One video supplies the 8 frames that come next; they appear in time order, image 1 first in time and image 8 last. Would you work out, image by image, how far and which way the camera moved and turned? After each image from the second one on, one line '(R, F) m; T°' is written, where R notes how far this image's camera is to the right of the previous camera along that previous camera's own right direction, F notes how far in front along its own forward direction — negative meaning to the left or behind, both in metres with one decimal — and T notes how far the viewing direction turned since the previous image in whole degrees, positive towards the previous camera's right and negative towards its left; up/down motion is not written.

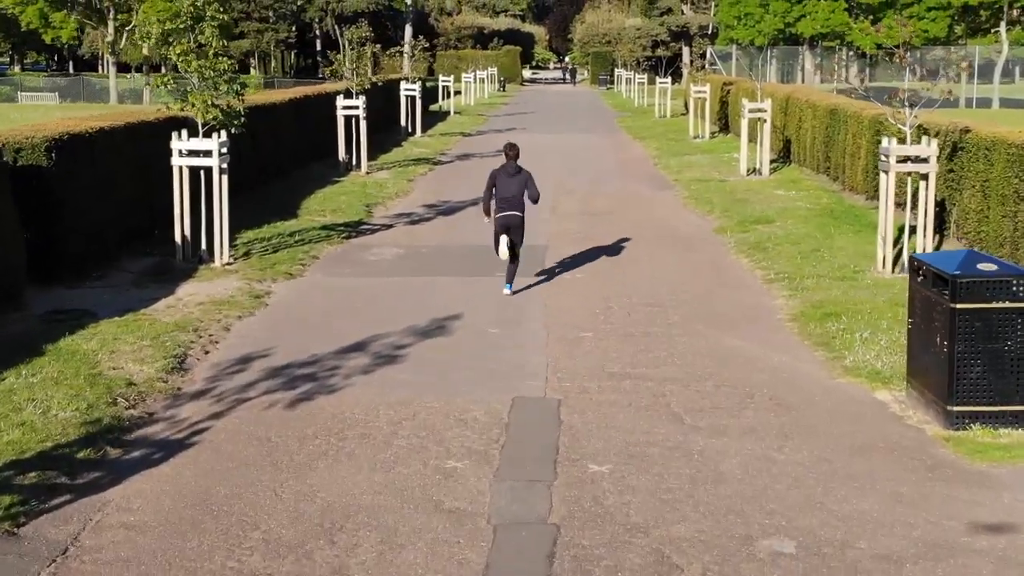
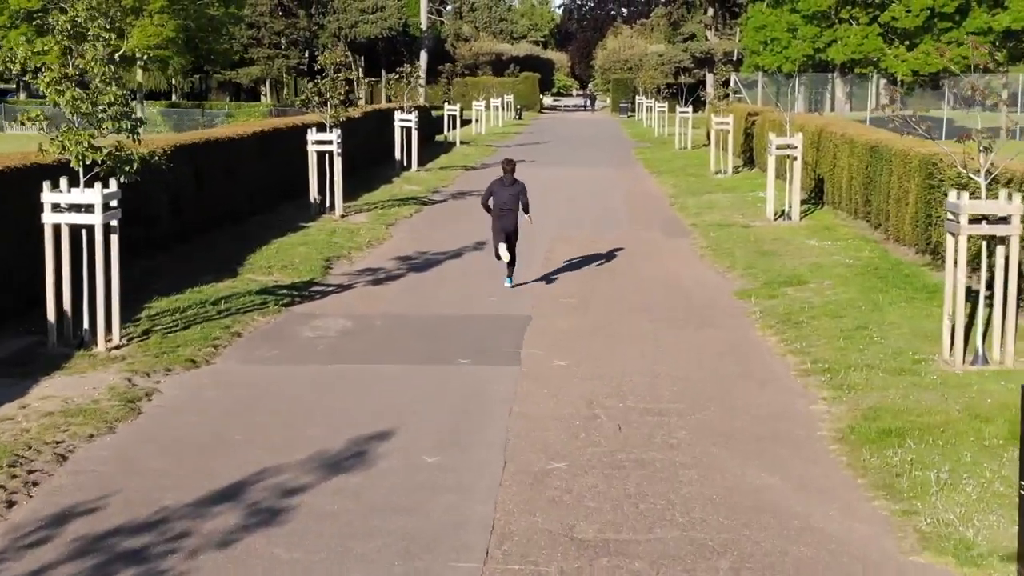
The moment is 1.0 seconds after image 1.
(+0.5, +2.5) m; -1°
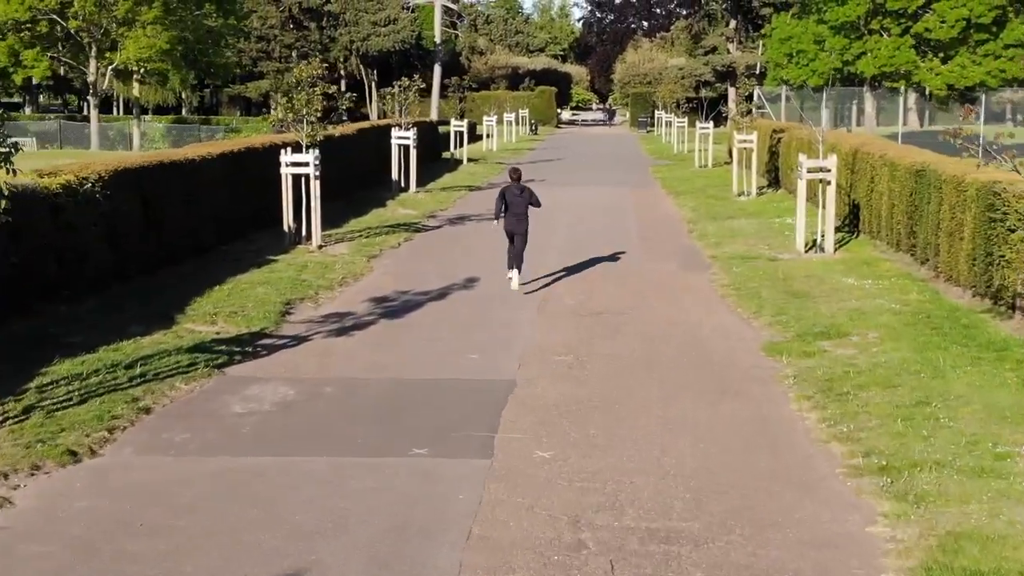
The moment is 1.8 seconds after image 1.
(+0.3, +2.0) m; -1°
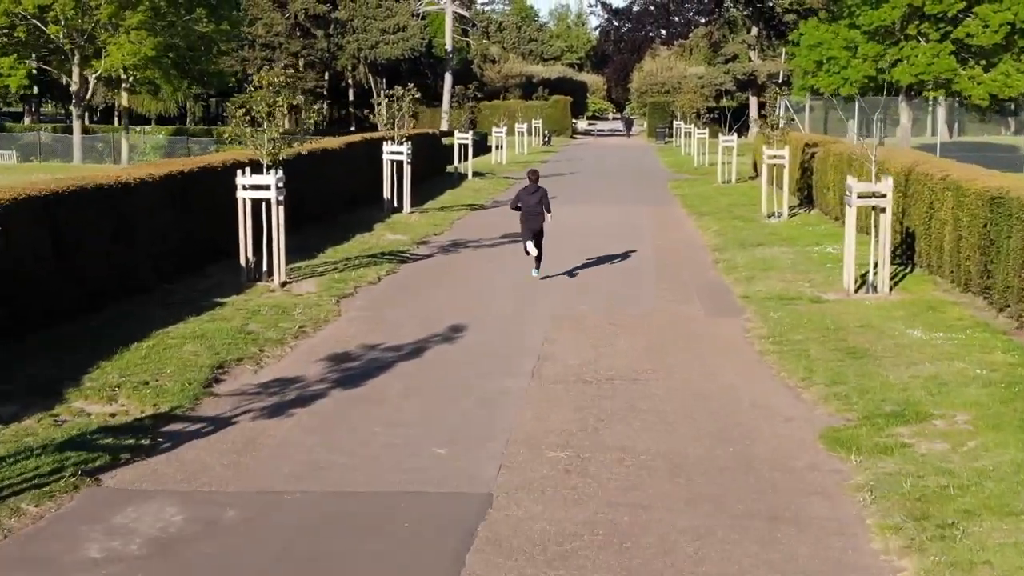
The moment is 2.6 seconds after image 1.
(+0.2, +2.4) m; -1°
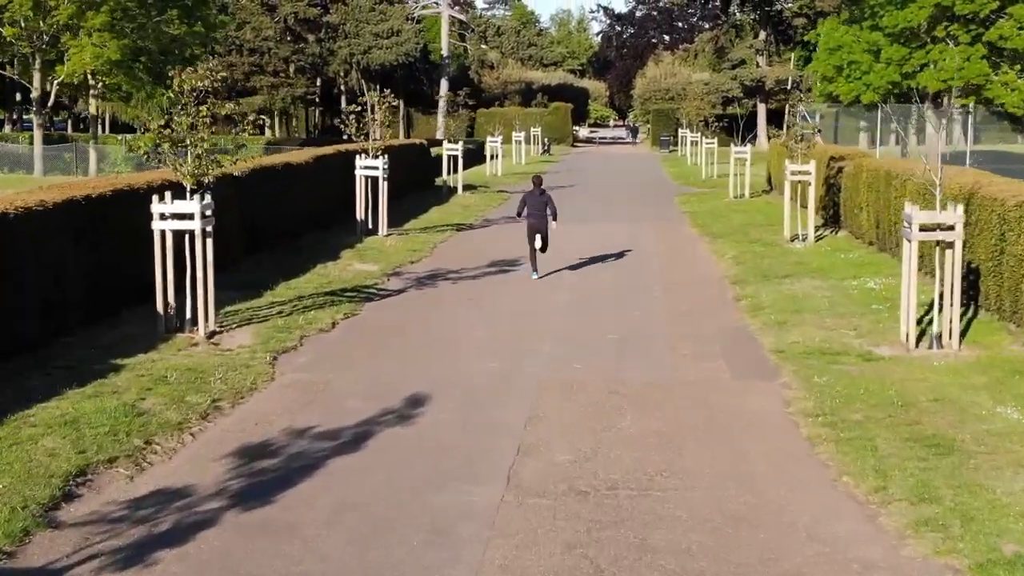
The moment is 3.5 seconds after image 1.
(+0.2, +2.6) m; 0°
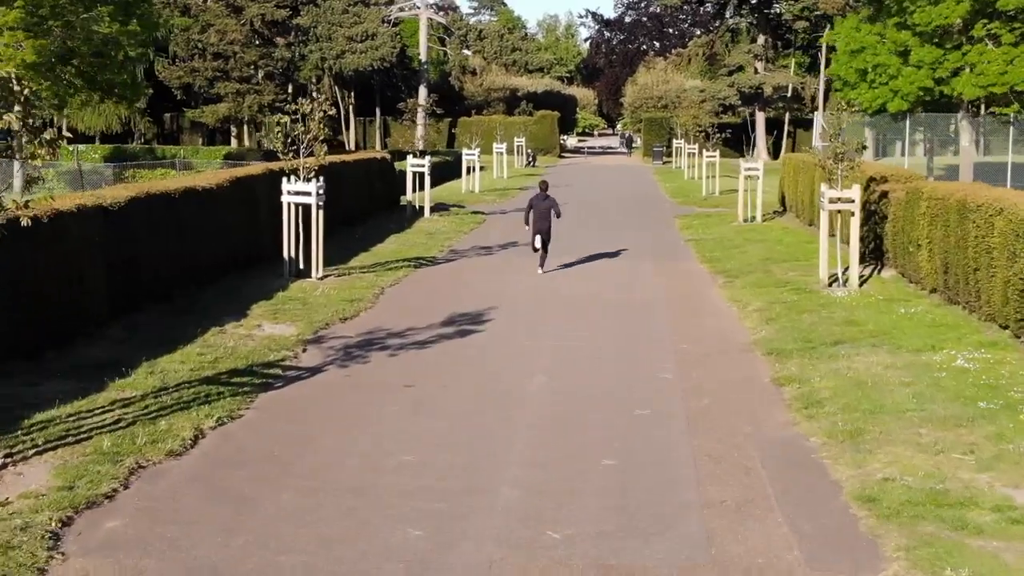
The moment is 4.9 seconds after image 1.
(+0.3, +4.0) m; +1°
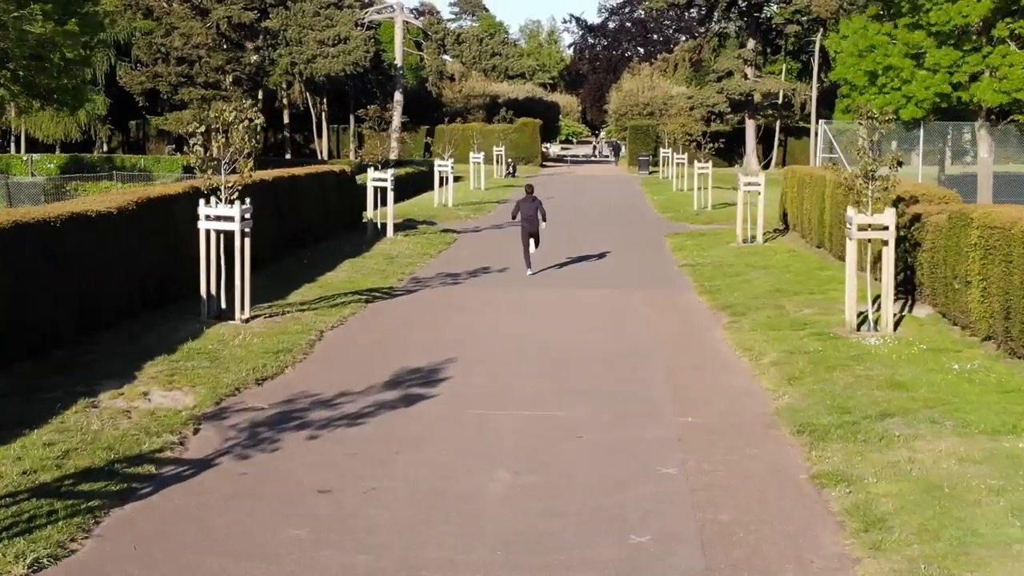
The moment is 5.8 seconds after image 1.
(+0.2, +2.6) m; +1°
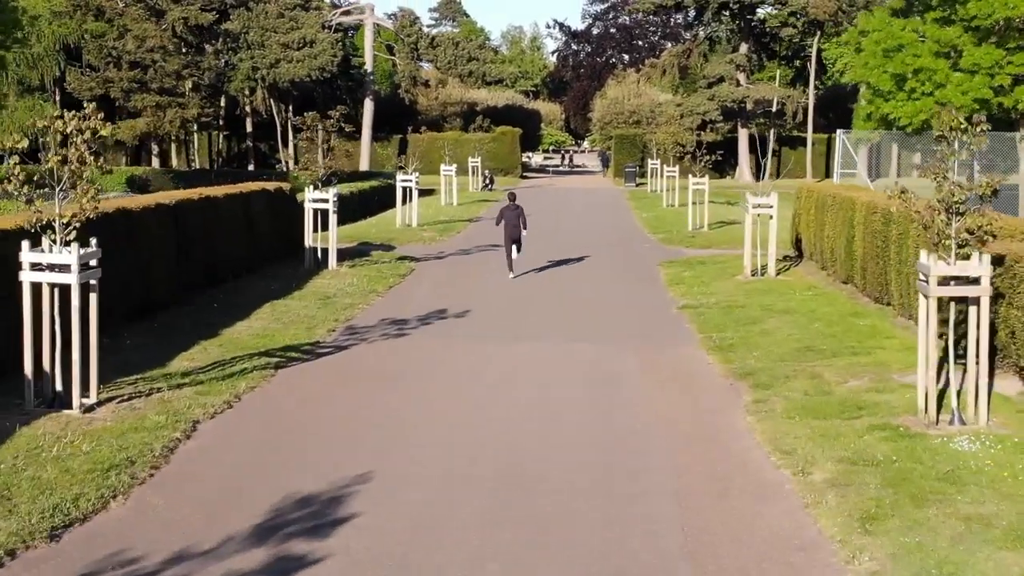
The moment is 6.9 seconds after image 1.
(+0.3, +3.6) m; +1°
